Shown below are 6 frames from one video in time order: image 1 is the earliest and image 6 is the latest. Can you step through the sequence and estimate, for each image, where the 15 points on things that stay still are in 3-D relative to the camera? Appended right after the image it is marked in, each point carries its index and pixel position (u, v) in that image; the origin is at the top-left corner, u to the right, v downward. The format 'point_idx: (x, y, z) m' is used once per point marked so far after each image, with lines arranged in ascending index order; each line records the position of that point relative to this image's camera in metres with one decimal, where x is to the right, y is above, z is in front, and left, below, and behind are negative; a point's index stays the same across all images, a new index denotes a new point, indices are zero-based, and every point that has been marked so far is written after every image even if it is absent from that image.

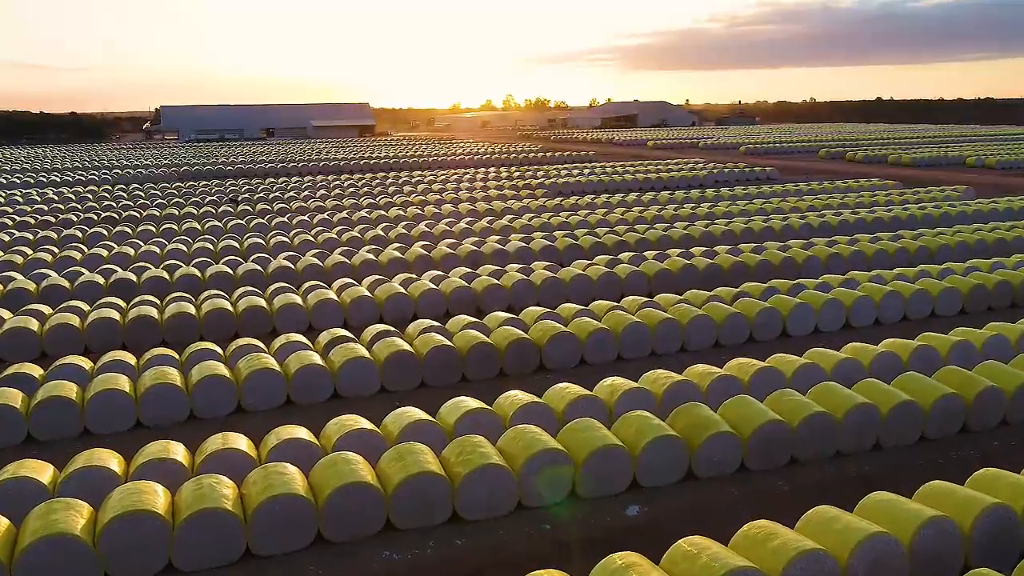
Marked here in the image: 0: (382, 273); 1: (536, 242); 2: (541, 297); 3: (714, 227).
0: (-1.7, +0.2, +12.9) m
1: (+0.3, +0.7, +14.0) m
2: (+0.3, -0.1, +11.1) m
3: (+3.1, +0.9, +15.1) m
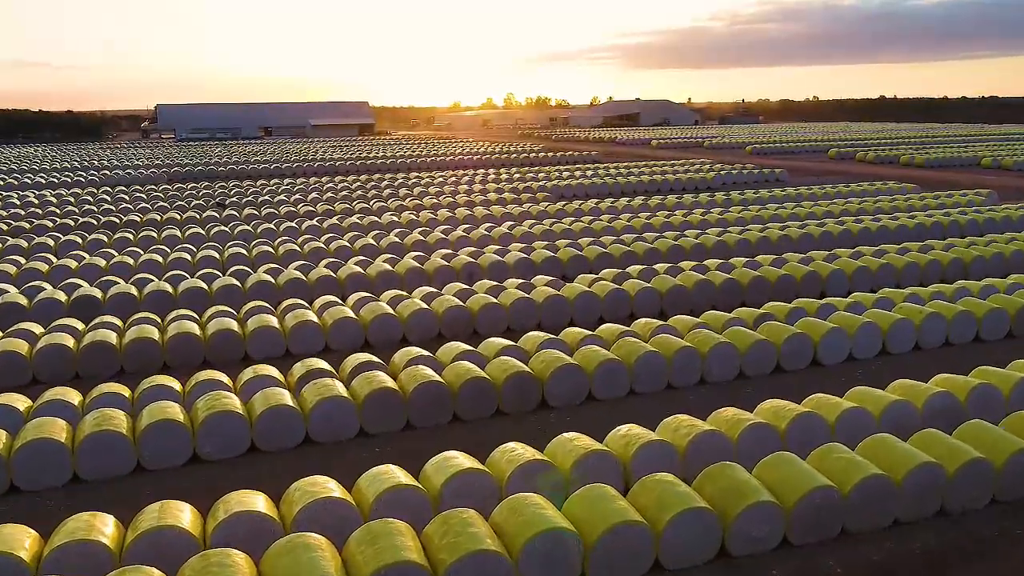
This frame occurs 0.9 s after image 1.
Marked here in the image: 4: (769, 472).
0: (-1.7, 0.0, +11.9) m
1: (+0.3, +0.5, +13.1) m
2: (+0.3, -0.3, +10.2) m
3: (+3.1, +0.7, +14.1) m
4: (+1.4, -1.0, +5.3) m
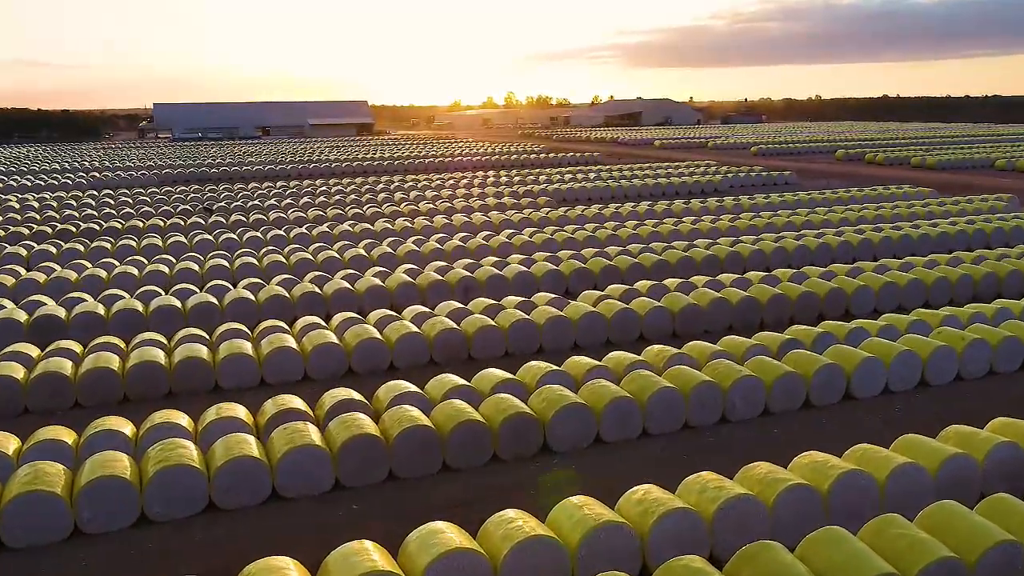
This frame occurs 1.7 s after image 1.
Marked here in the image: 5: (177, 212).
0: (-1.7, -0.2, +11.1) m
1: (+0.3, +0.3, +12.2) m
2: (+0.3, -0.5, +9.3) m
3: (+3.1, +0.6, +13.3) m
4: (+1.4, -1.2, +4.4) m
5: (-6.7, +1.5, +19.6) m
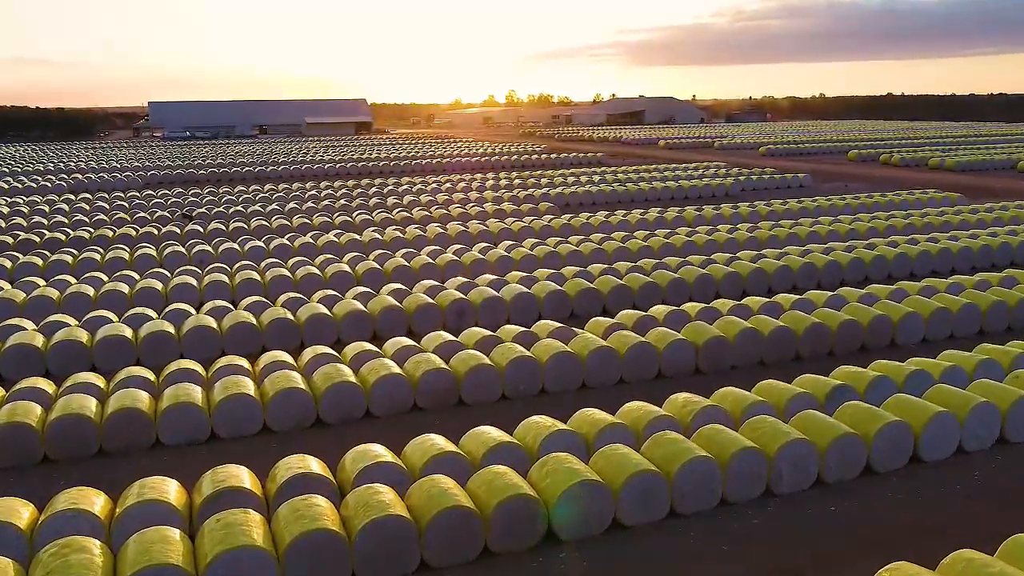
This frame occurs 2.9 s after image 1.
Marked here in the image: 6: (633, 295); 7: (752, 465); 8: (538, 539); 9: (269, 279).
0: (-1.7, -0.4, +9.8) m
1: (+0.3, 0.0, +10.9) m
2: (+0.3, -0.8, +8.0) m
3: (+3.1, +0.3, +11.9) m
4: (+1.4, -1.5, +3.1) m
5: (-6.7, +1.3, +18.3) m
6: (+1.4, -0.1, +11.0) m
7: (+1.4, -1.0, +5.7) m
8: (+0.1, -1.4, +5.3) m
9: (-2.9, +0.1, +11.7) m
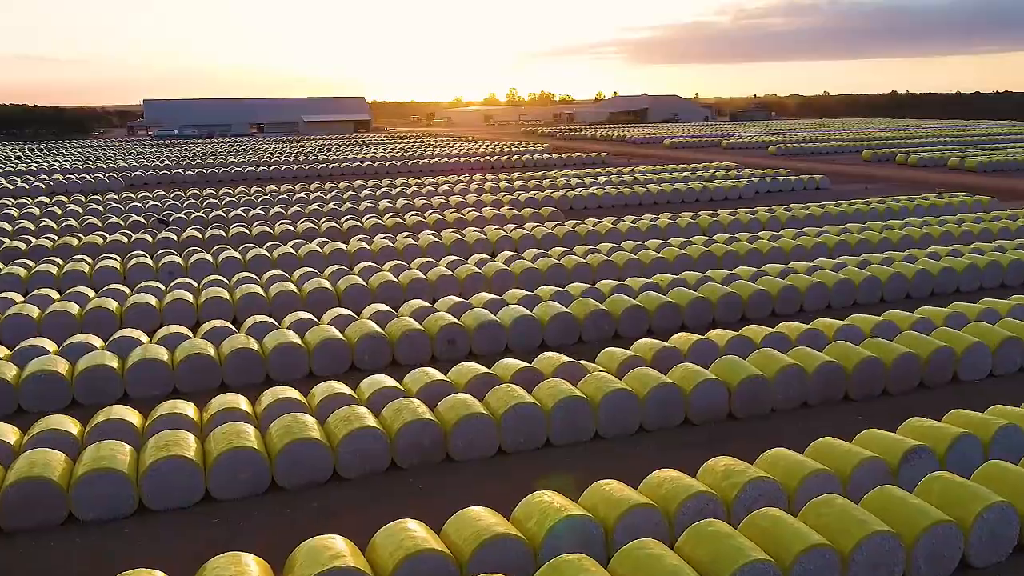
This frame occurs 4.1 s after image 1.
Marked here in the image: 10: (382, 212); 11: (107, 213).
0: (-1.8, -0.7, +8.4) m
1: (+0.3, -0.2, +9.6) m
2: (+0.3, -1.0, +6.7) m
3: (+3.1, +0.1, +10.6) m
4: (+1.3, -1.7, +1.8) m
5: (-6.7, +1.1, +17.0) m
6: (+1.4, -0.3, +9.7) m
7: (+1.4, -1.3, +4.4) m
8: (+0.1, -1.6, +4.0) m
9: (-2.9, -0.1, +10.4) m
10: (-2.5, +1.5, +18.7) m
11: (-7.9, +1.5, +18.9) m
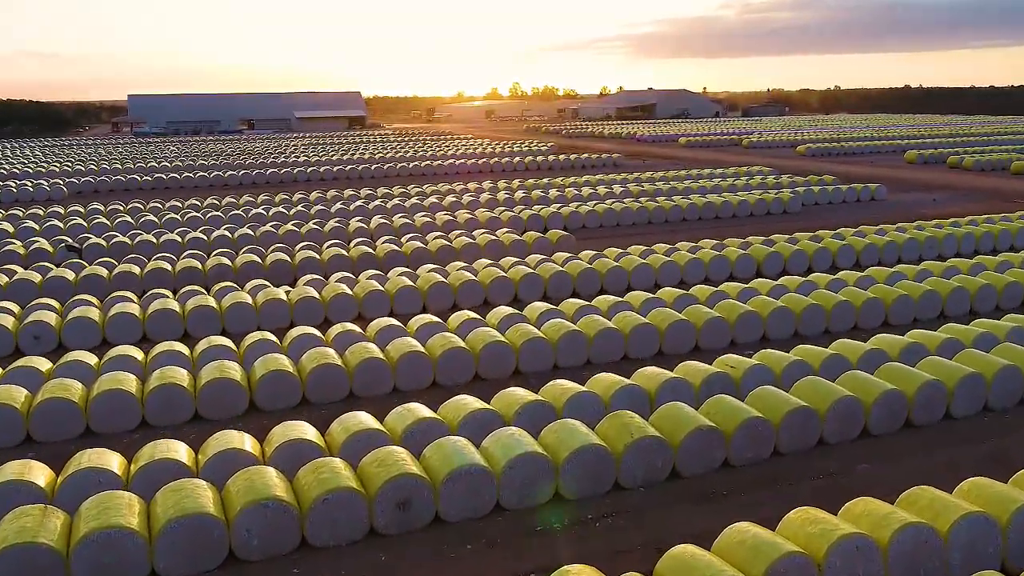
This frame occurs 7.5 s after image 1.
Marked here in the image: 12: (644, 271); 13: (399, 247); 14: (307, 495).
0: (-1.8, -1.4, +4.8) m
1: (+0.3, -0.9, +5.9) m
2: (+0.2, -1.7, +3.0) m
3: (+3.1, -0.6, +7.0) m
4: (+1.3, -2.4, -1.9) m
5: (-6.7, +0.4, +13.4) m
6: (+1.4, -1.0, +6.1) m
7: (+1.4, -2.0, +0.8) m
8: (+0.1, -2.3, +0.3) m
9: (-3.0, -0.8, +6.8) m
10: (-2.5, +0.8, +15.1) m
11: (-7.9, +0.8, +15.3) m
12: (+1.5, +0.2, +11.3) m
13: (-1.5, +0.5, +13.0) m
14: (-1.1, -1.1, +5.1) m
